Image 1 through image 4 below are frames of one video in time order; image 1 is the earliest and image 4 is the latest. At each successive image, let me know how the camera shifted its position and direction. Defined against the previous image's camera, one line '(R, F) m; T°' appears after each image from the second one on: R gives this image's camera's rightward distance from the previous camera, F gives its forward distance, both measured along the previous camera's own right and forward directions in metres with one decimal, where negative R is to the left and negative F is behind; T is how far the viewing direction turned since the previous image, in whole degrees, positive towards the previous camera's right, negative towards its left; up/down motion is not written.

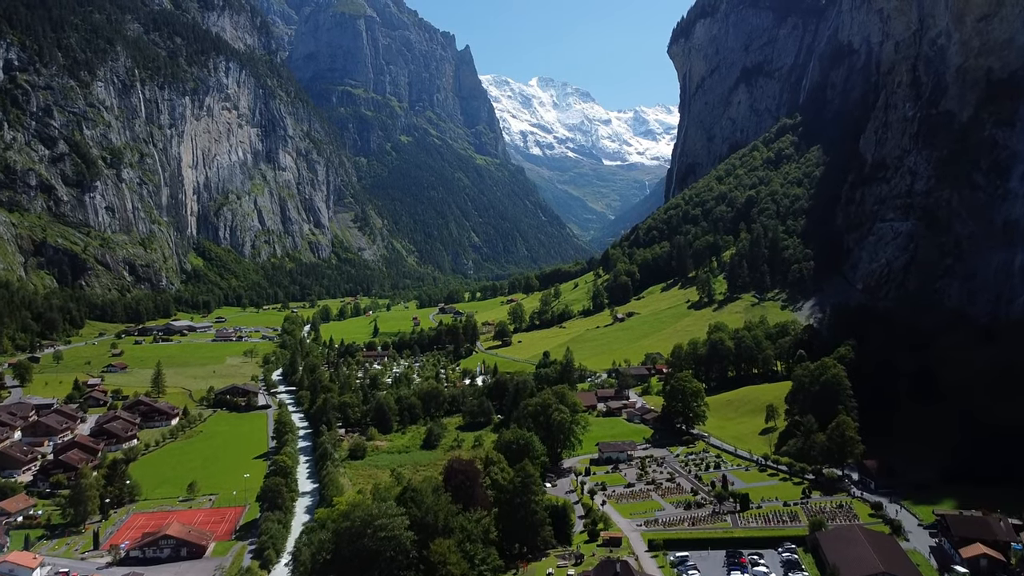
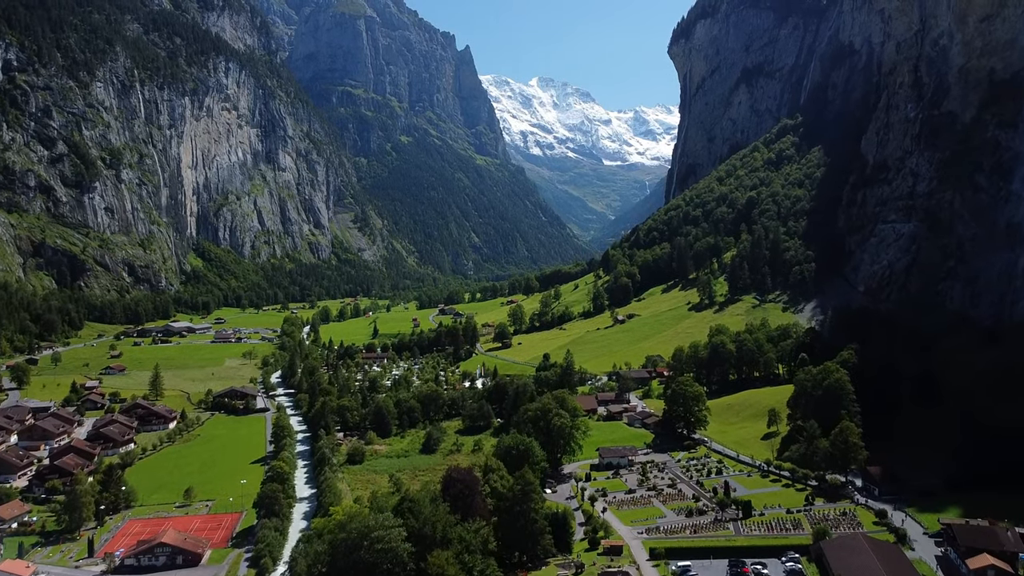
(0.0, +0.6) m; 0°
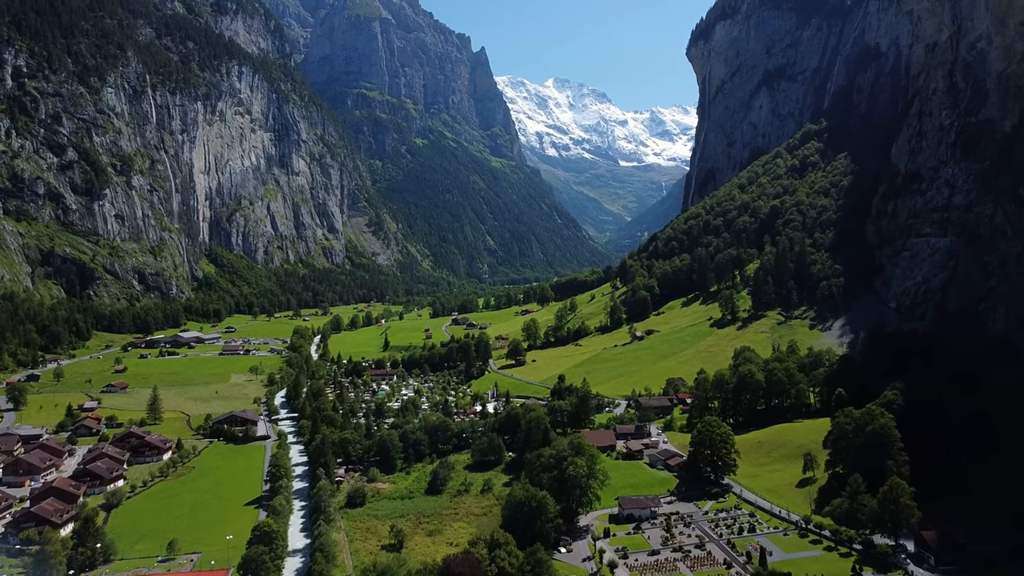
(+0.3, +5.2) m; -1°
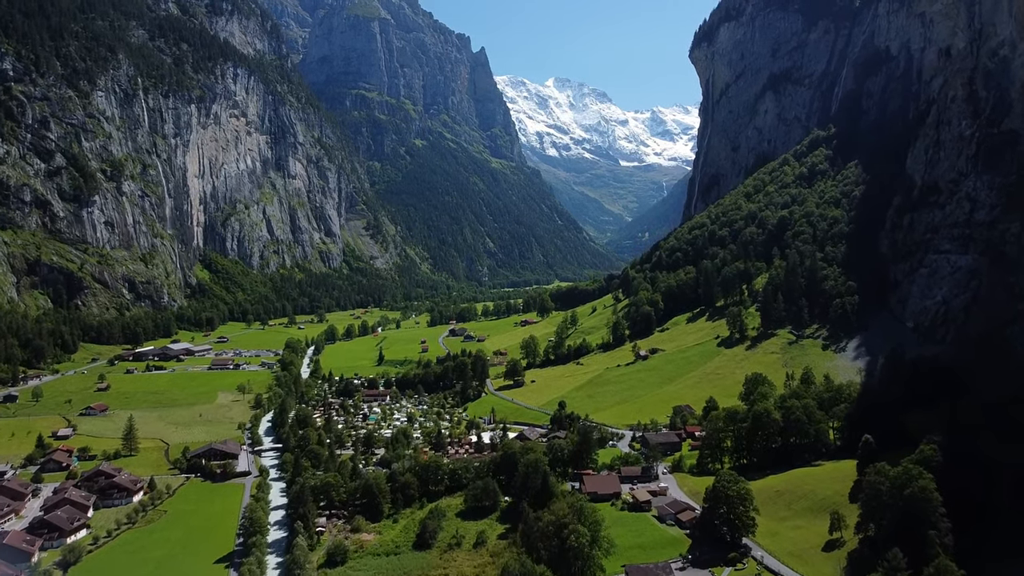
(+0.3, +5.9) m; 0°
